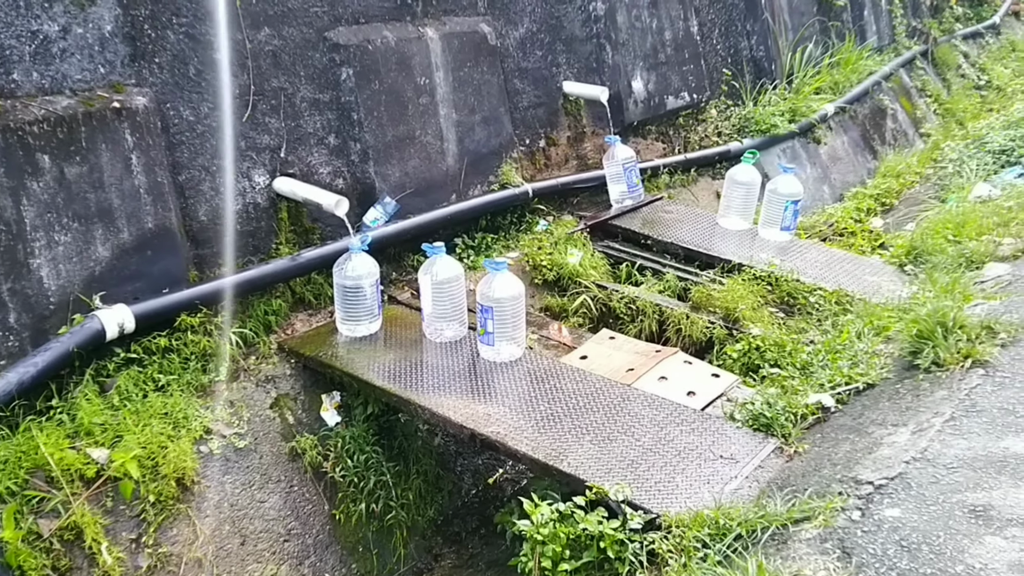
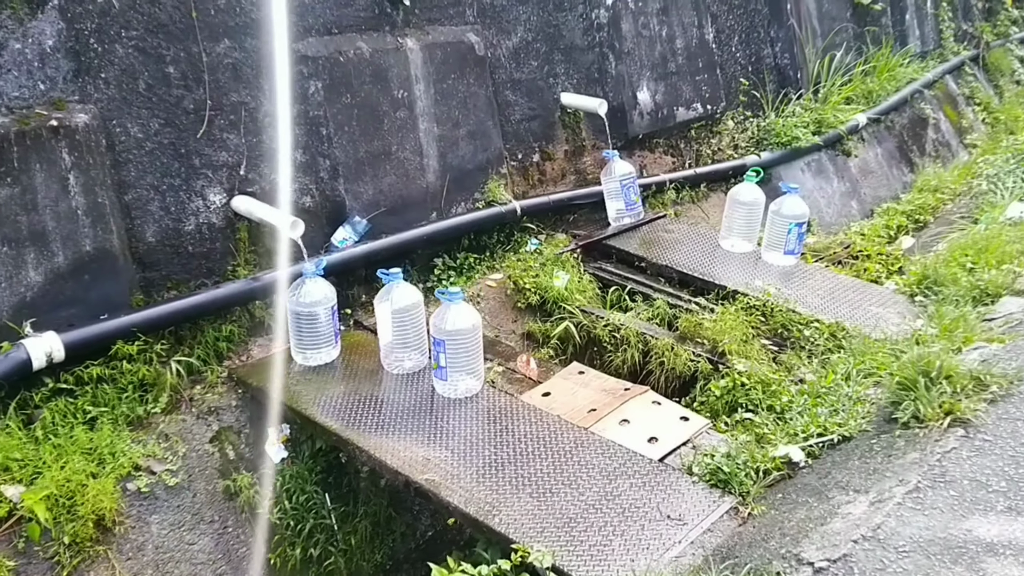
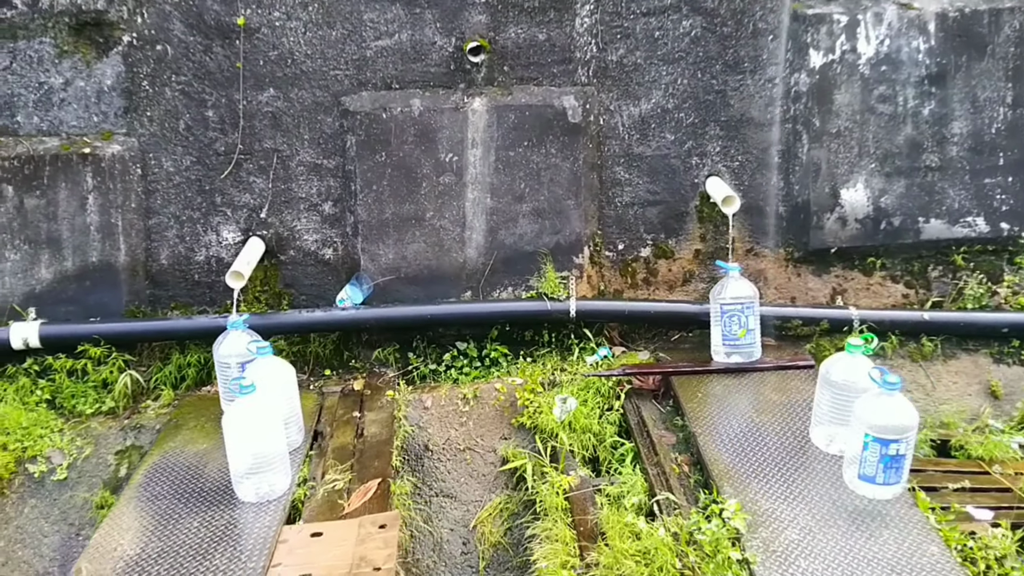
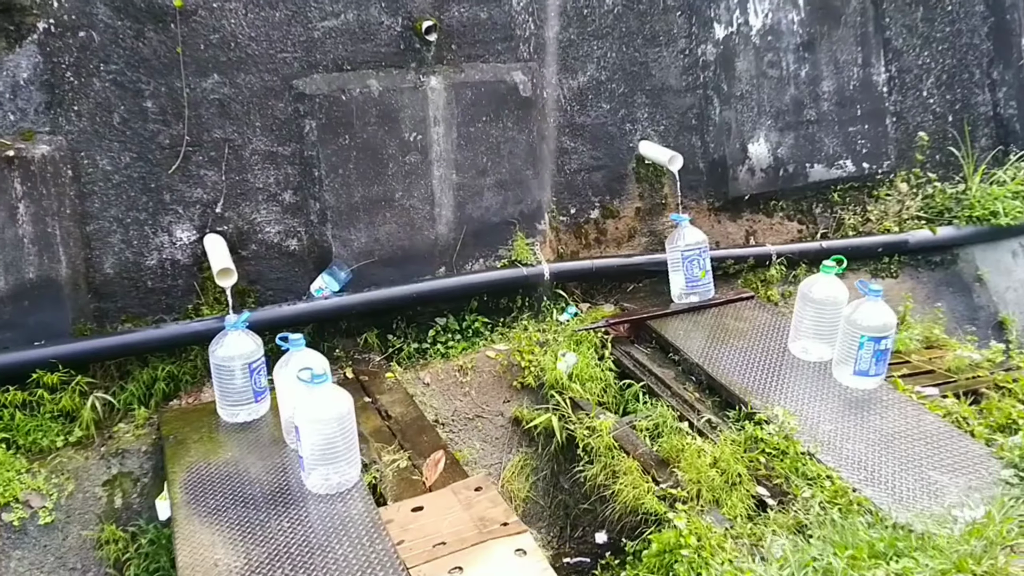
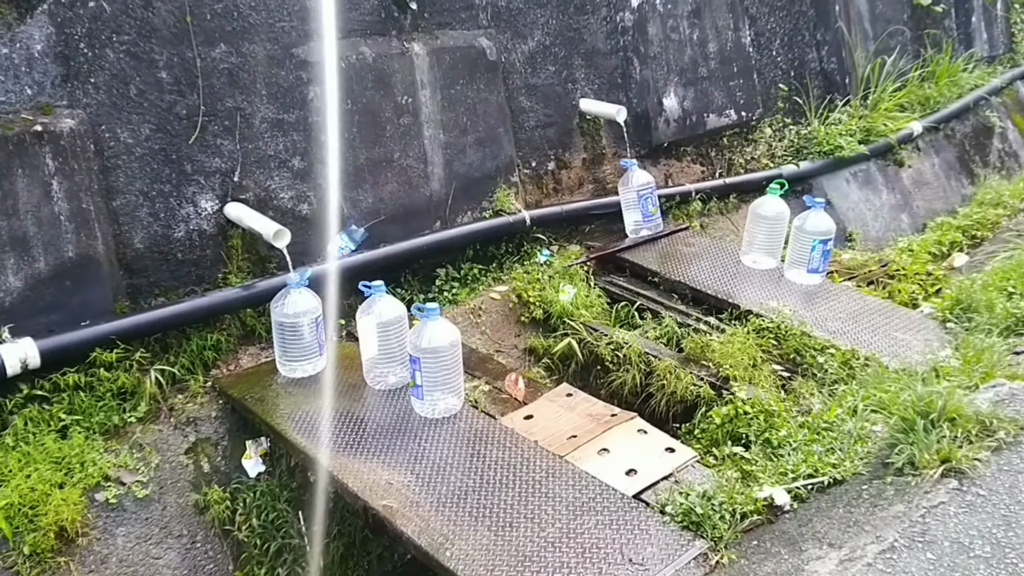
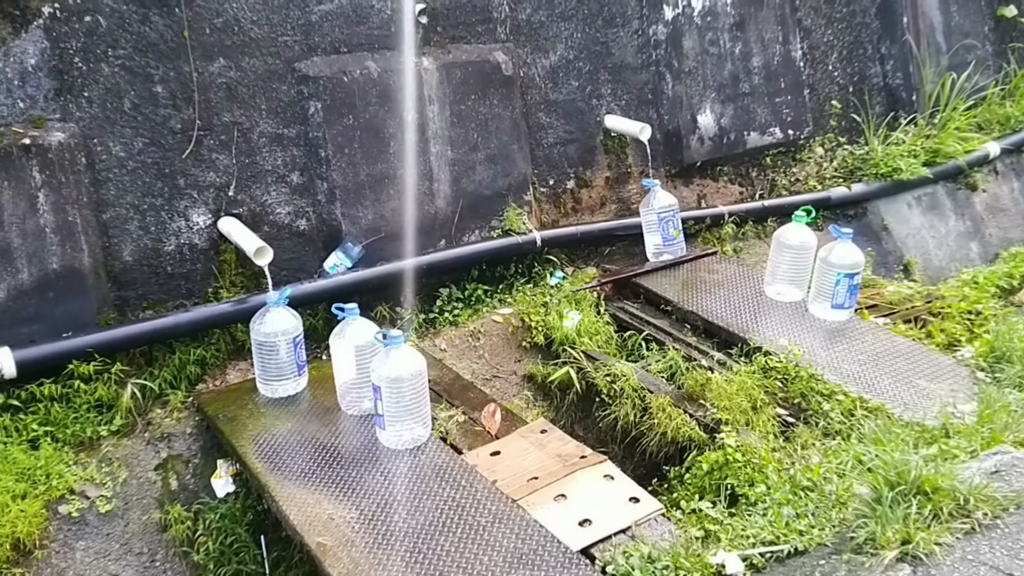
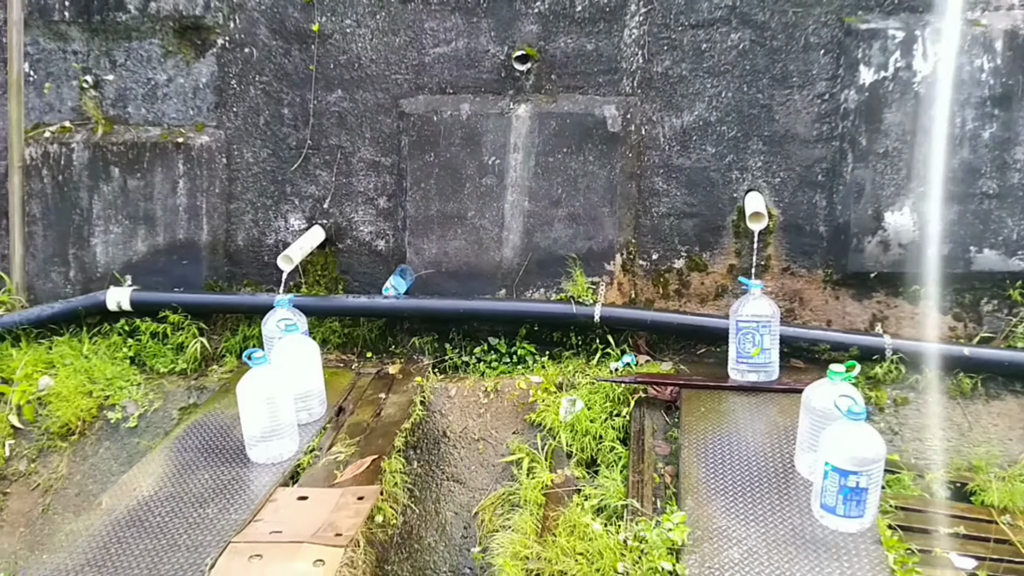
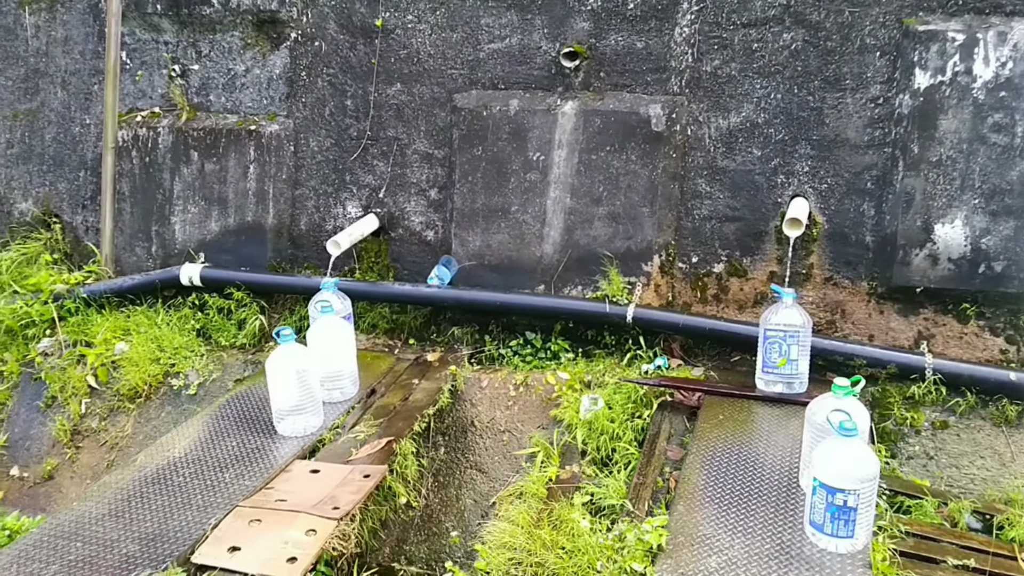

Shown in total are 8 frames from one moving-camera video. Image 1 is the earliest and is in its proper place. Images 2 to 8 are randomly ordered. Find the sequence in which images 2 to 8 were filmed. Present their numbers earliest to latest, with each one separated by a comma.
2, 5, 6, 4, 3, 7, 8
